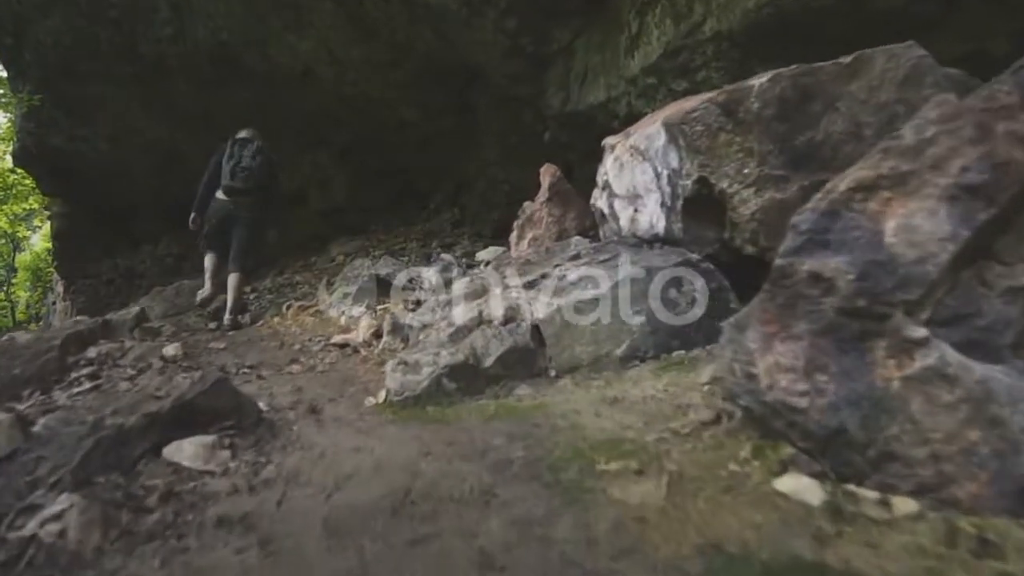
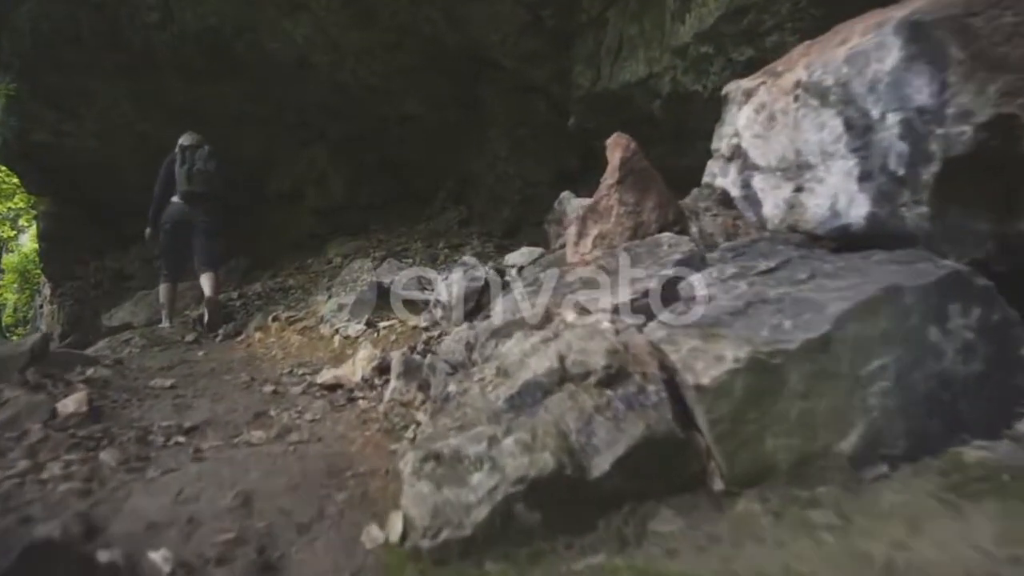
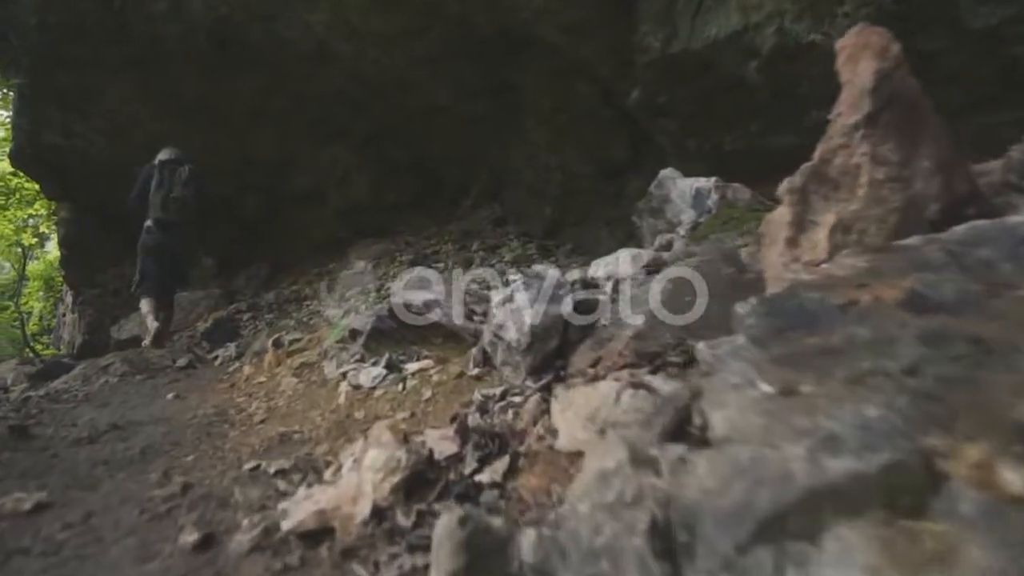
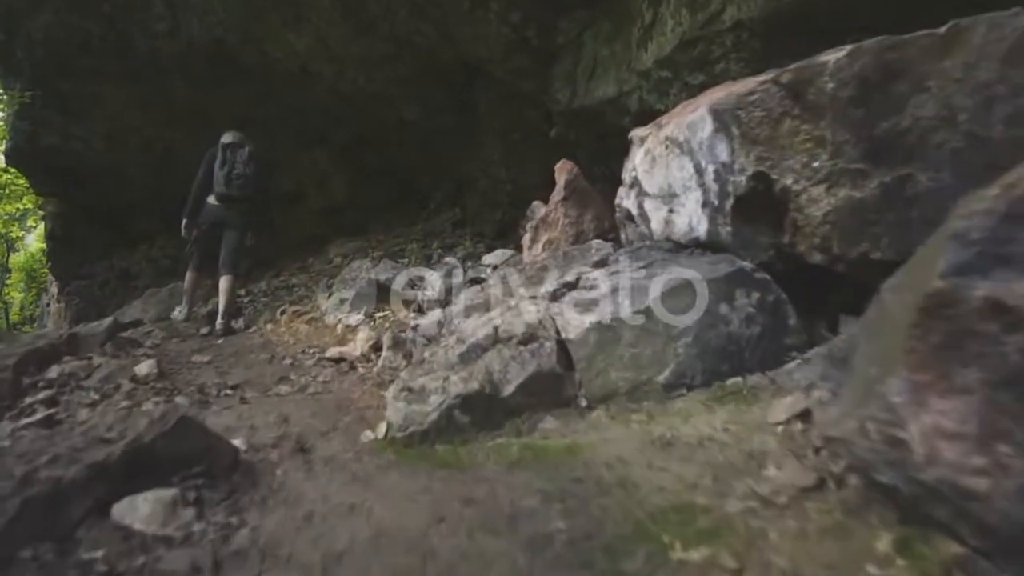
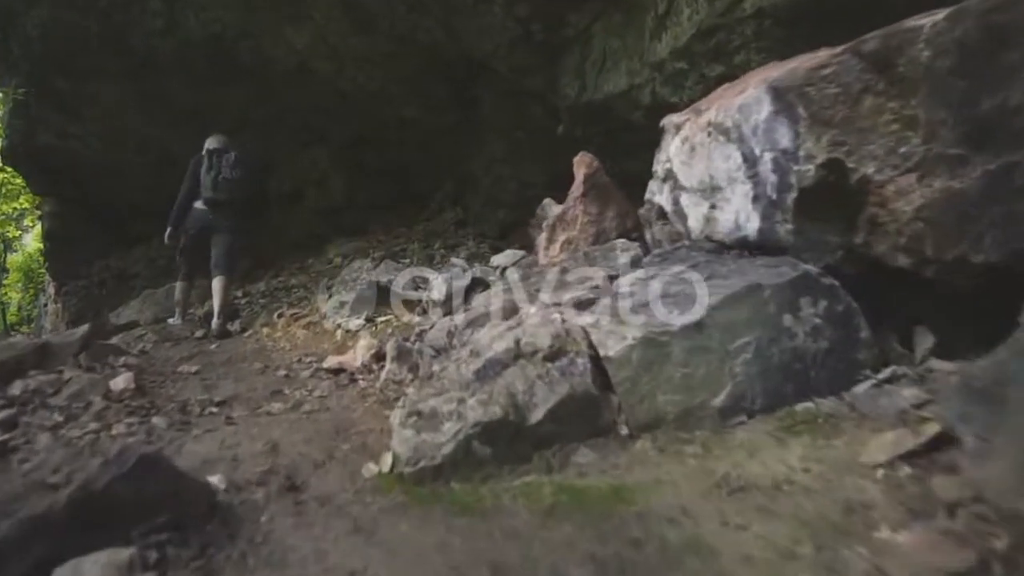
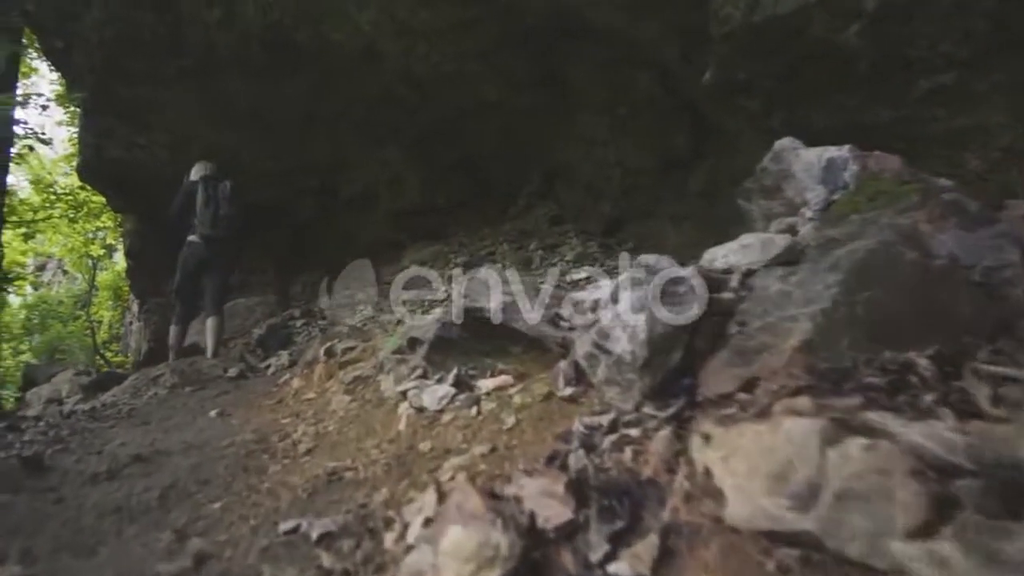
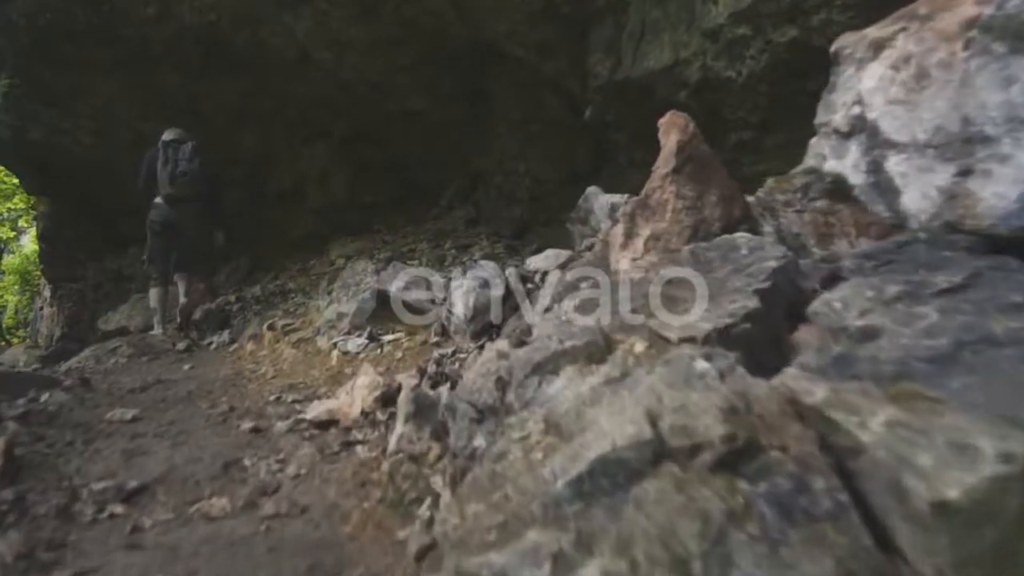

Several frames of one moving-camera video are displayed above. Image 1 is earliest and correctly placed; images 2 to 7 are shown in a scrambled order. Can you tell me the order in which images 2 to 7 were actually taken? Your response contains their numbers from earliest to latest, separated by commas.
4, 5, 2, 7, 3, 6
